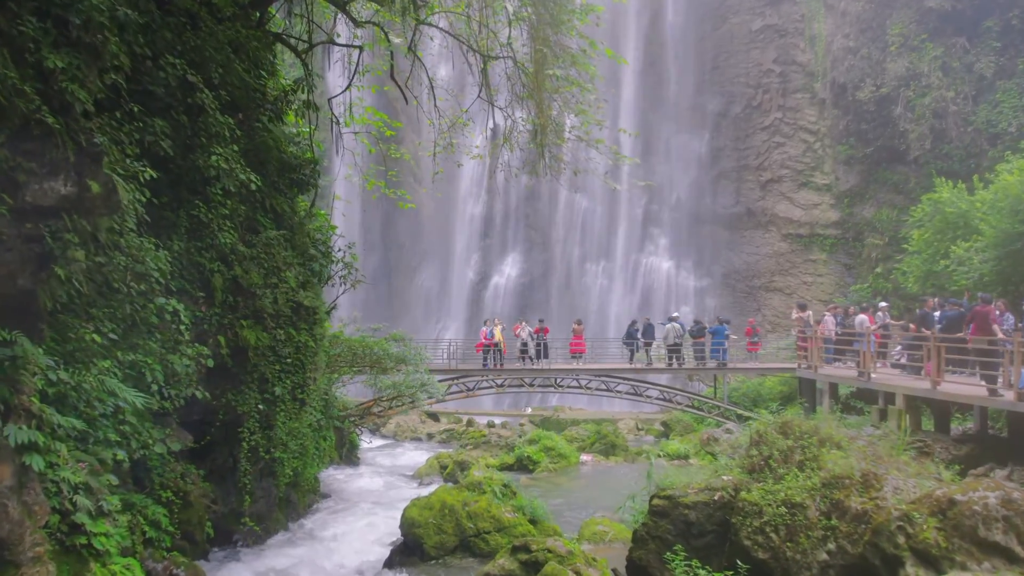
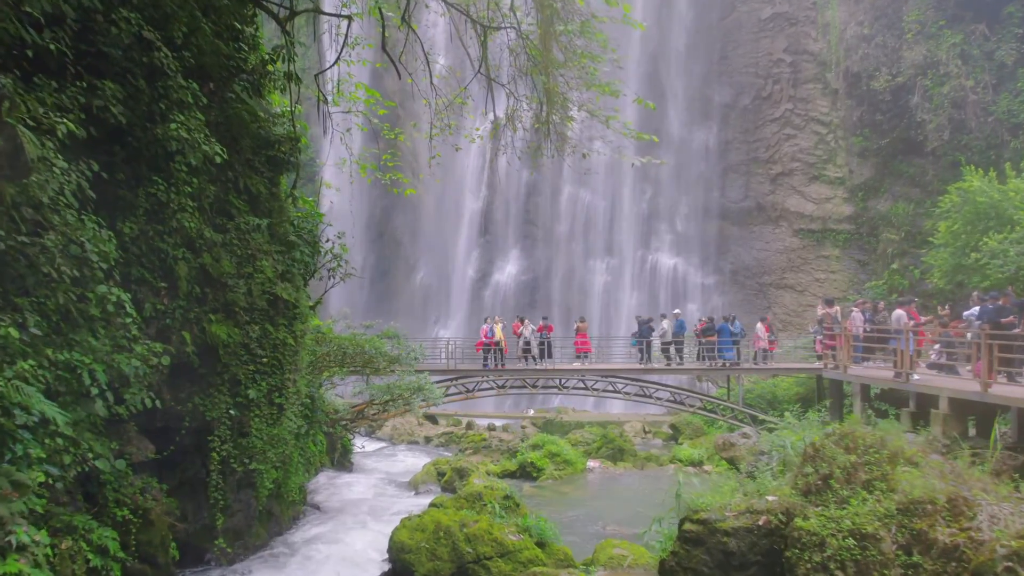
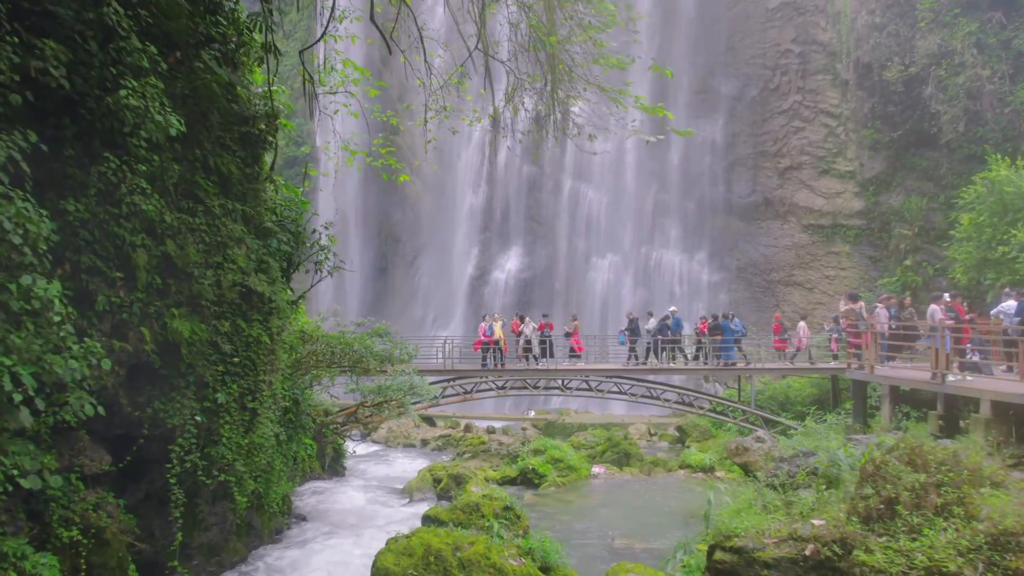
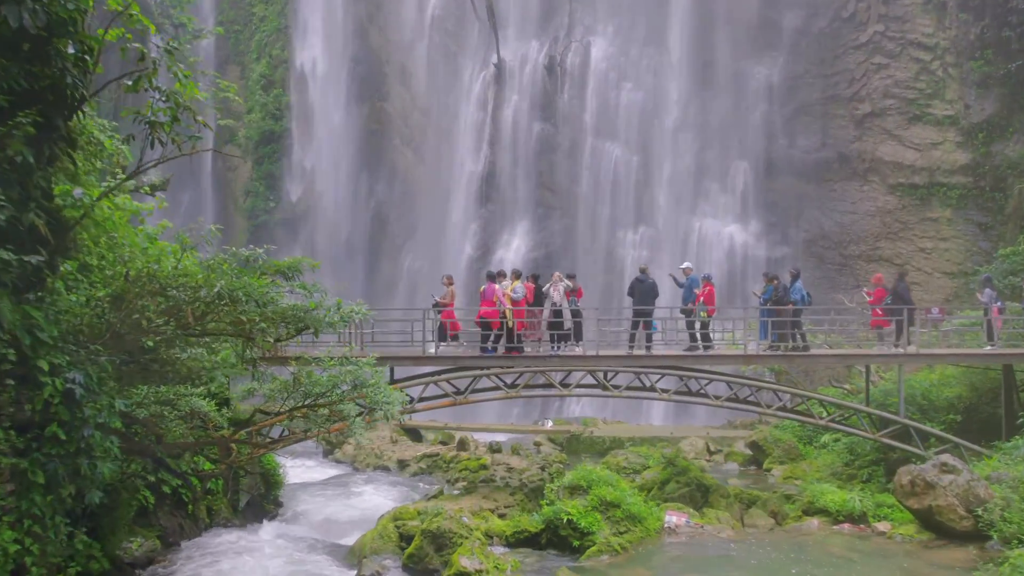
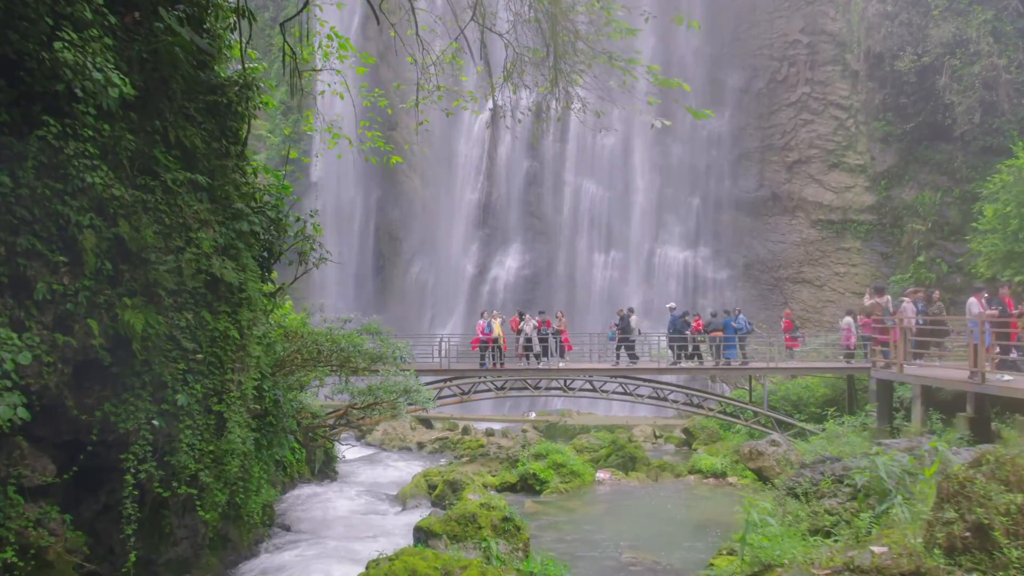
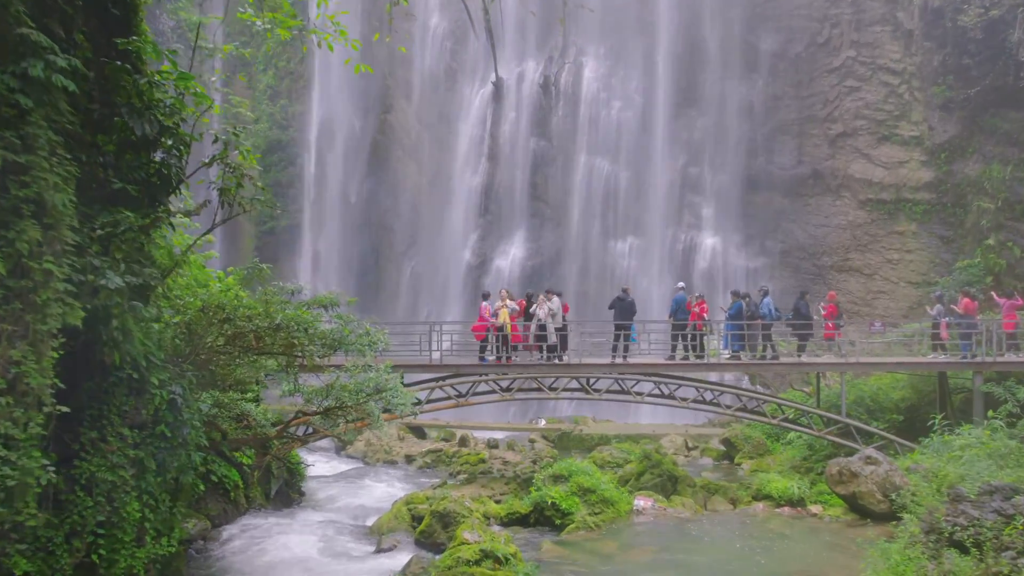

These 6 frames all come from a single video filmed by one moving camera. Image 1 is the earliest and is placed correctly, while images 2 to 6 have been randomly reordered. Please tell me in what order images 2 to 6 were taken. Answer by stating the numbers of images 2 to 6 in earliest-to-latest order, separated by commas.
2, 3, 5, 6, 4
